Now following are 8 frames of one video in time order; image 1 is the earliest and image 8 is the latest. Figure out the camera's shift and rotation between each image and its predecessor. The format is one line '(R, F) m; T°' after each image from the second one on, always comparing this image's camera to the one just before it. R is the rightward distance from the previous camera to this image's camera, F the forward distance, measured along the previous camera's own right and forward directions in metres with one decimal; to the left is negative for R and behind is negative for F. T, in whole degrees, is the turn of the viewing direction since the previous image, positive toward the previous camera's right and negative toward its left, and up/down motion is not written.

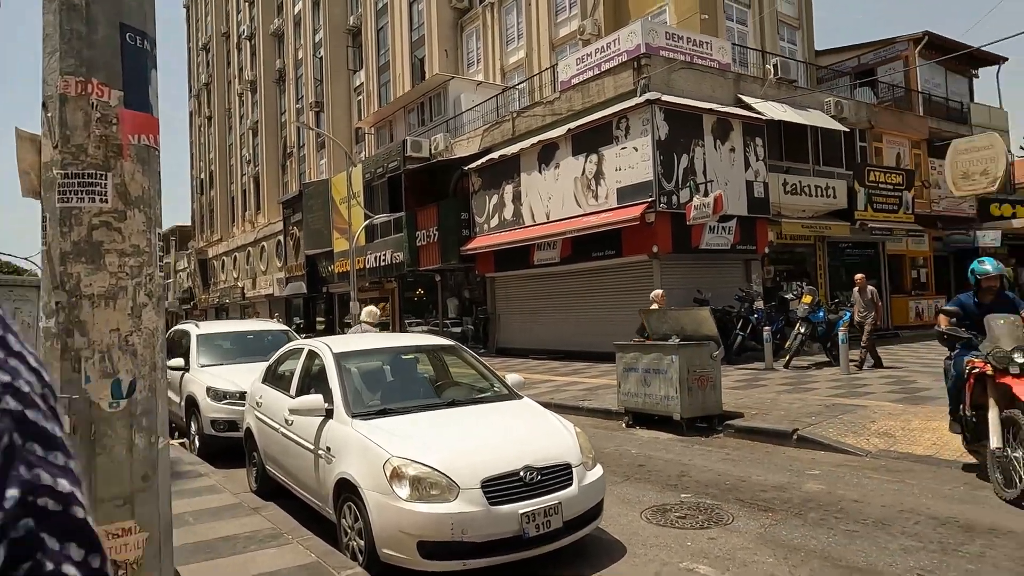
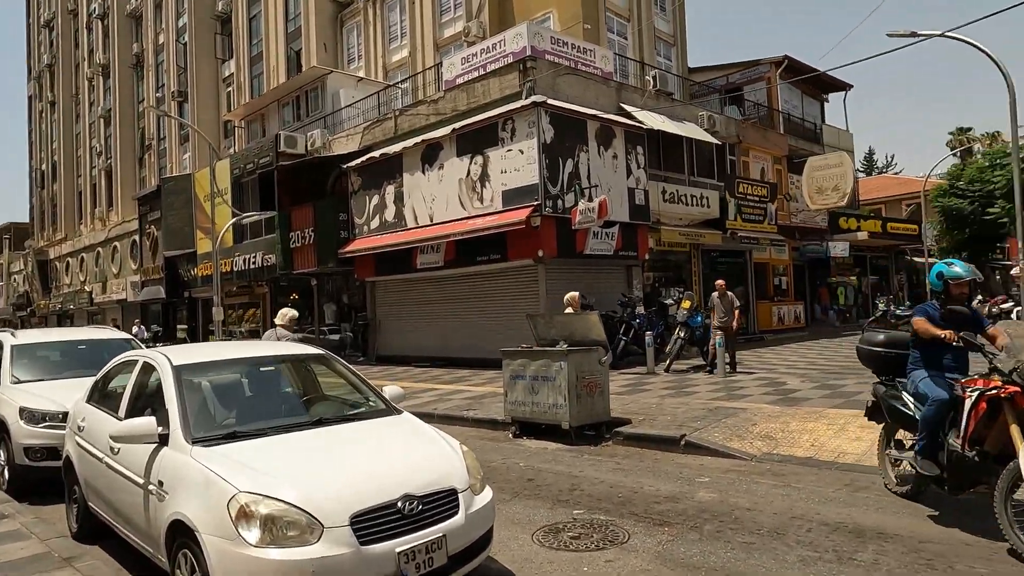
(0.0, +0.6) m; +10°
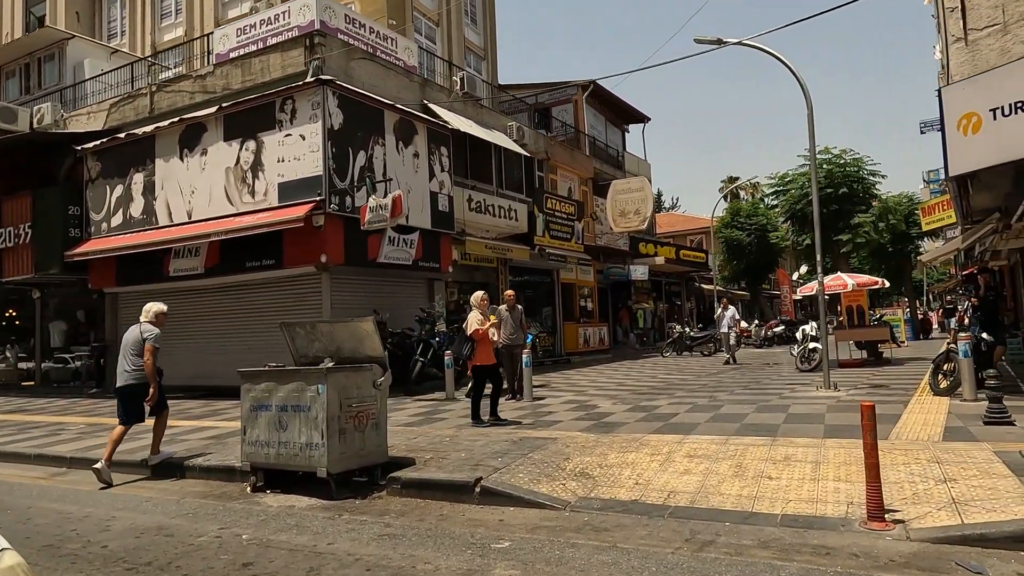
(+0.6, +2.0) m; +16°
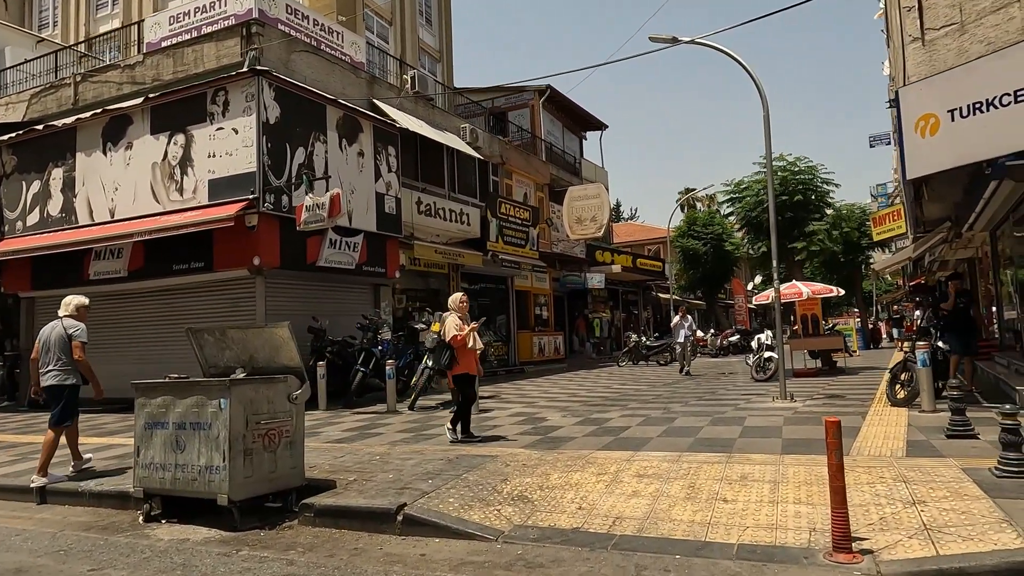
(+0.2, +0.6) m; +3°
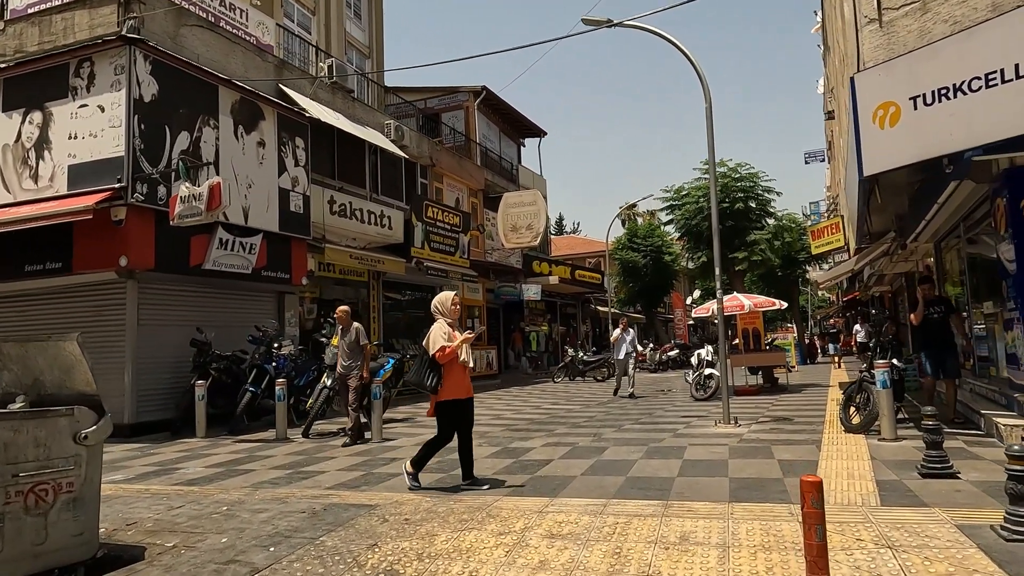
(+0.5, +1.4) m; +5°
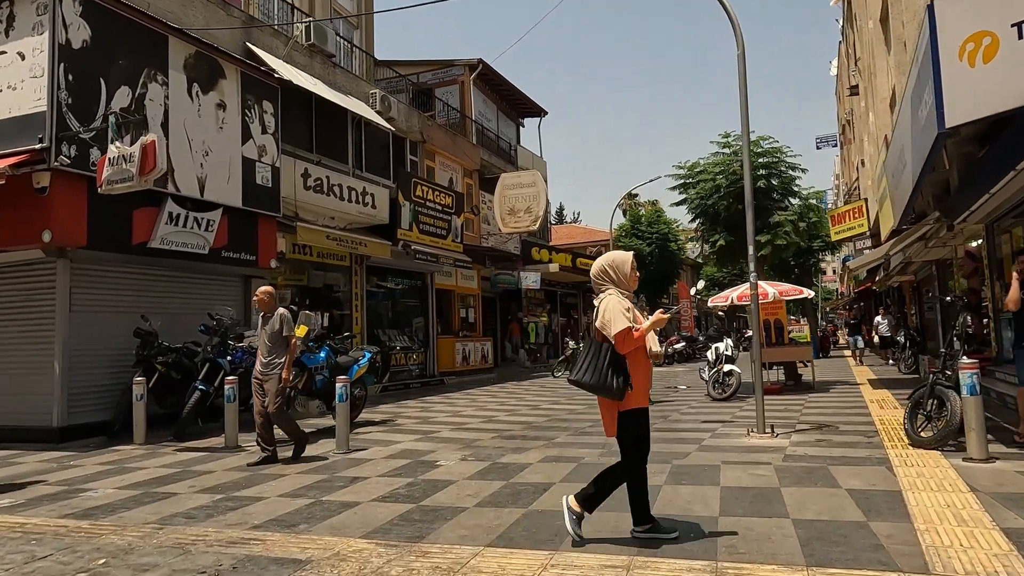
(+0.1, +1.5) m; 0°
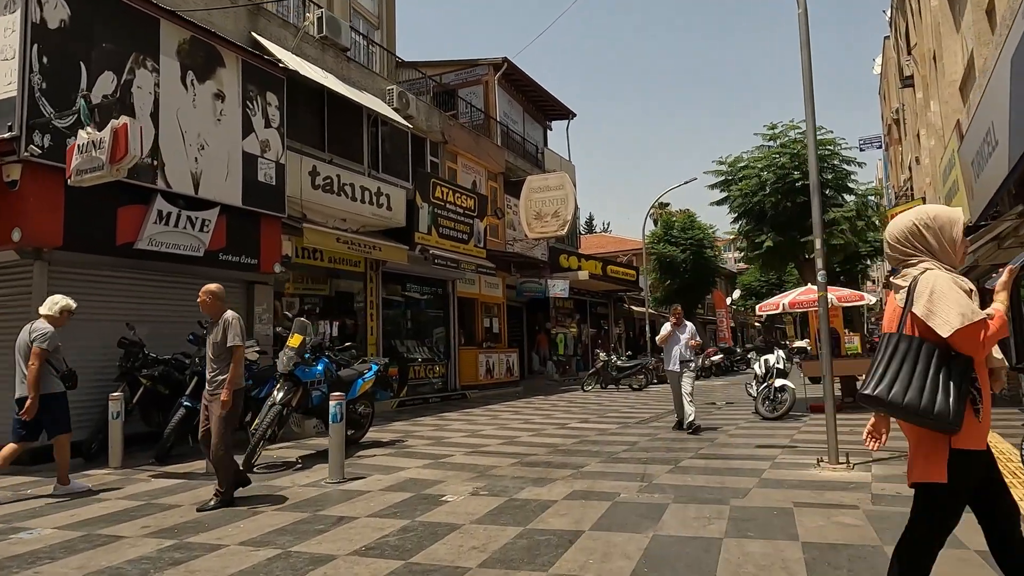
(+0.1, +1.1) m; -3°
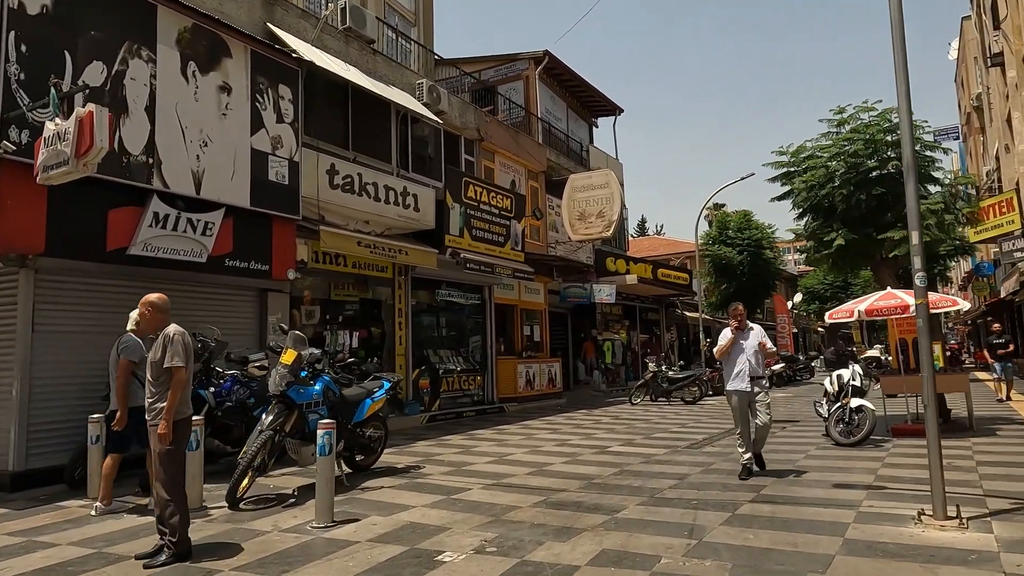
(+0.3, +1.1) m; -5°
